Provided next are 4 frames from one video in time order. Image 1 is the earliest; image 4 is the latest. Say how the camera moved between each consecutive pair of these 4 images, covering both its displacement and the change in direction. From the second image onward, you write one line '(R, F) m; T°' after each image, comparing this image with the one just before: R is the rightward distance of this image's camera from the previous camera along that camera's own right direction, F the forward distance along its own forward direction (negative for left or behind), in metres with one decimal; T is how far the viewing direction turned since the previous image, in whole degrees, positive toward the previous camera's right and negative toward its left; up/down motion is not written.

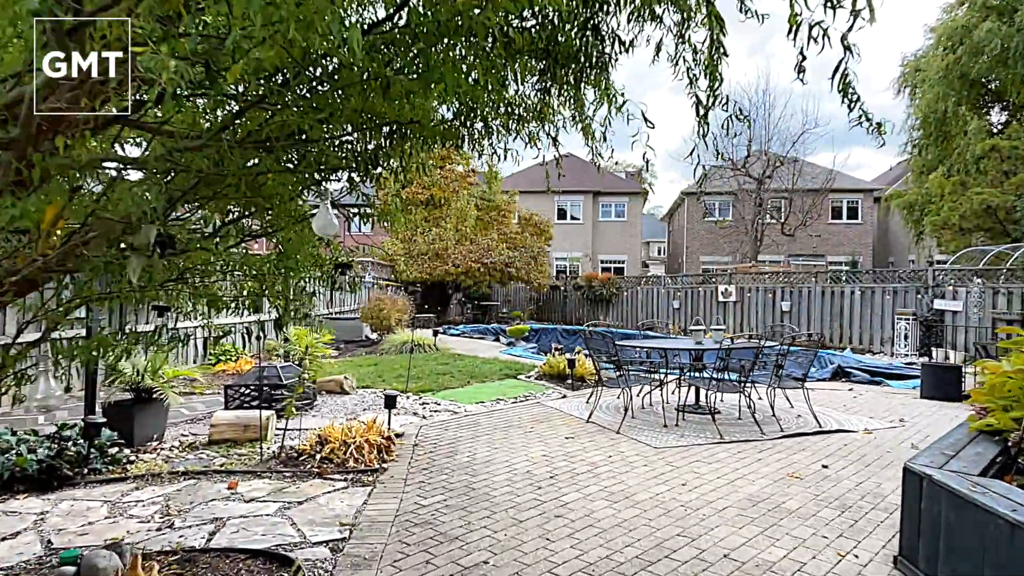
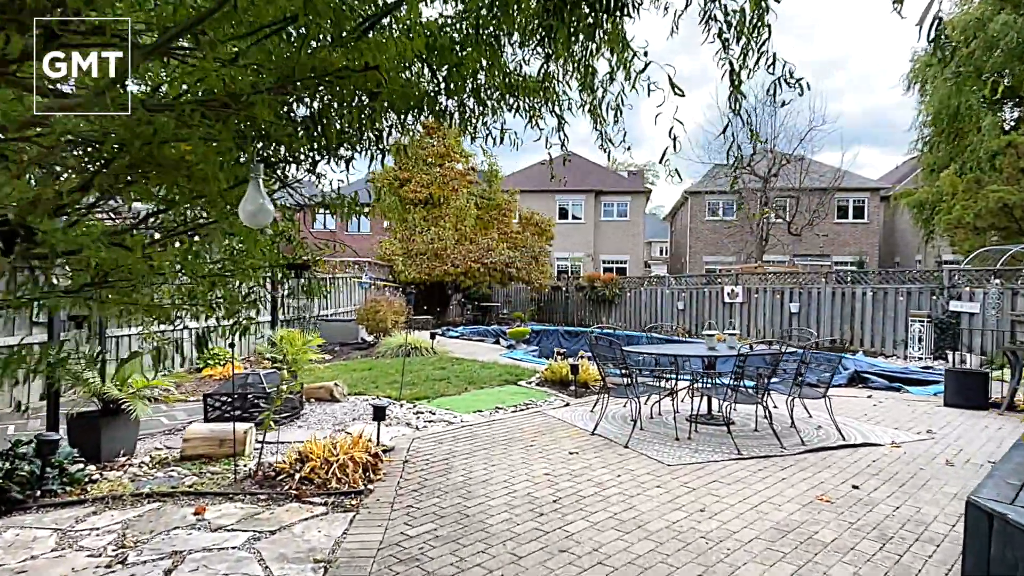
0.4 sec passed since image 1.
(0.0, +0.4) m; 0°
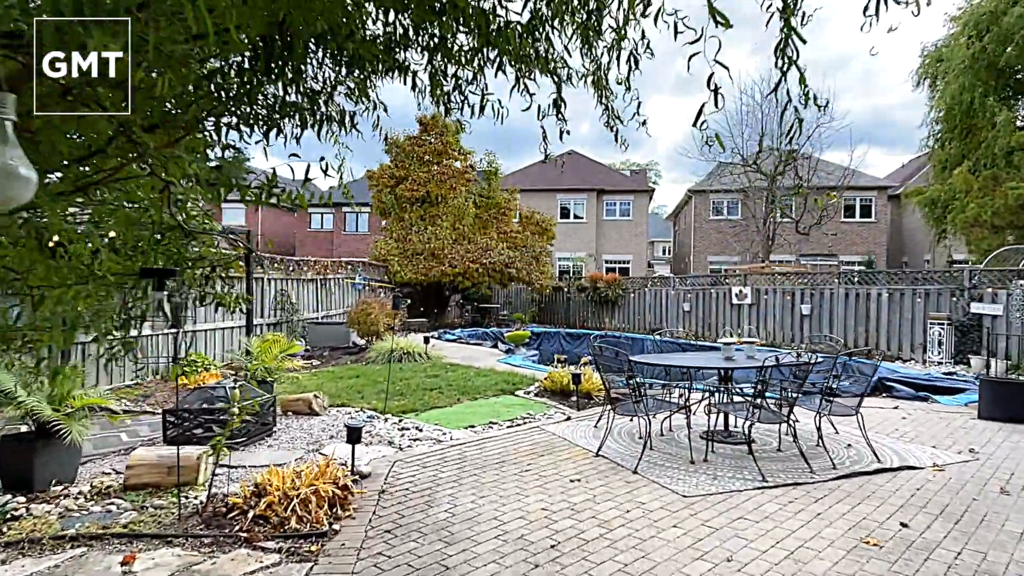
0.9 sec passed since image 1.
(+0.1, +0.5) m; 0°
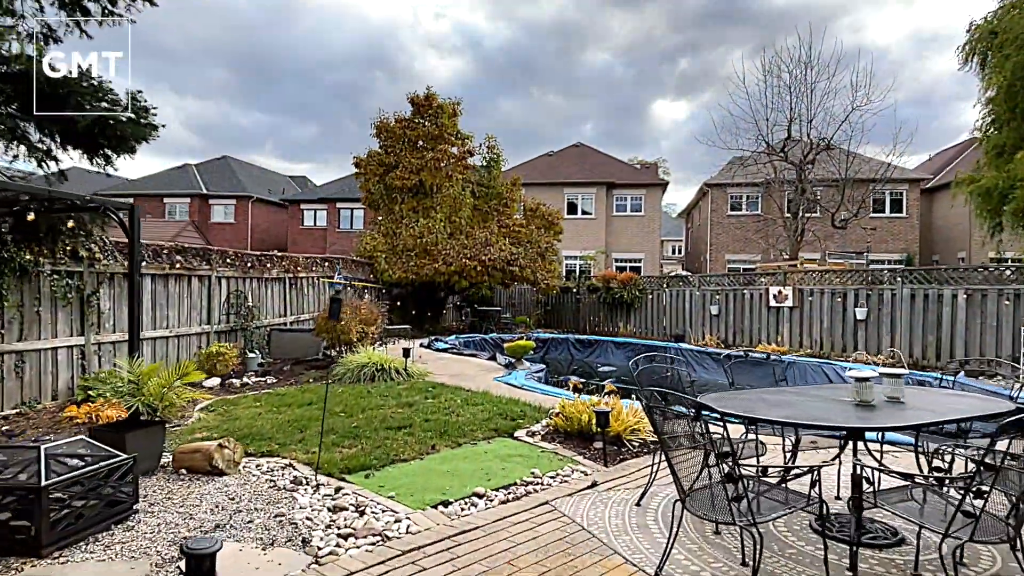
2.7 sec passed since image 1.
(0.0, +1.9) m; 0°
